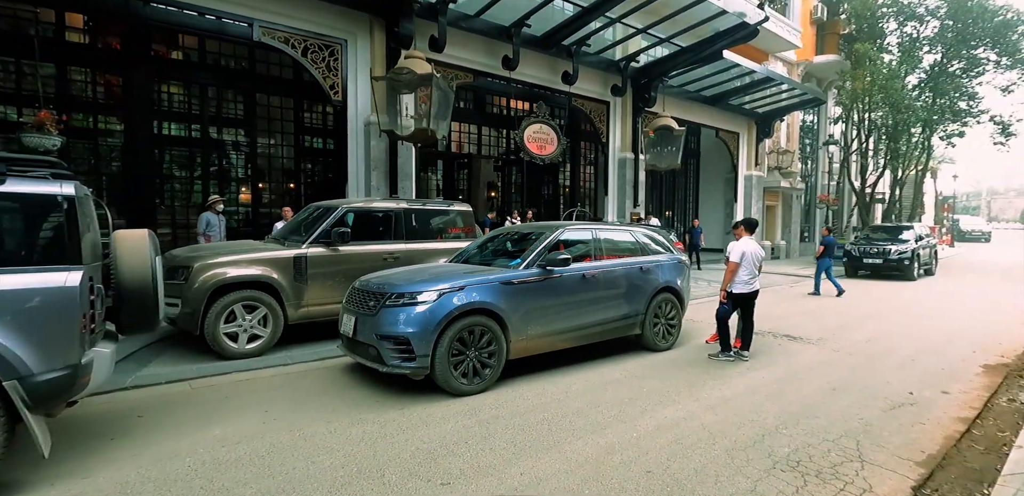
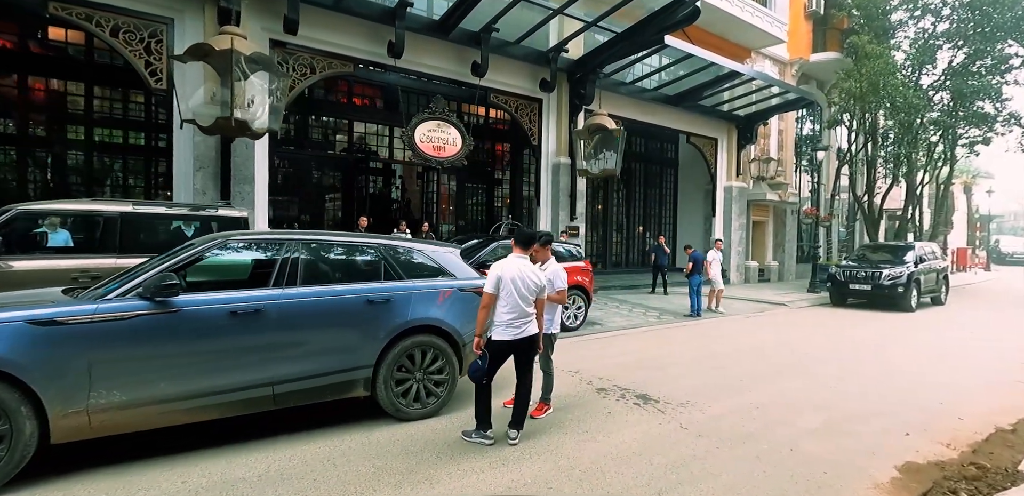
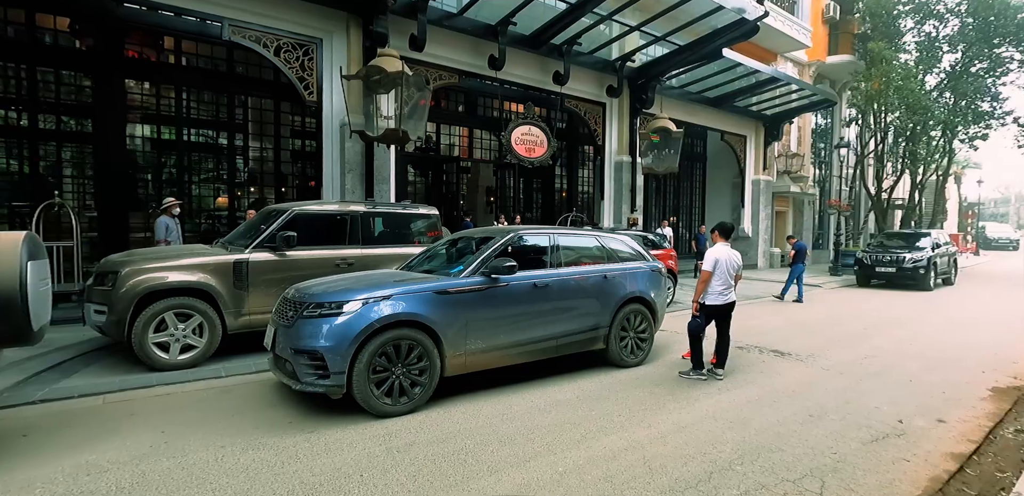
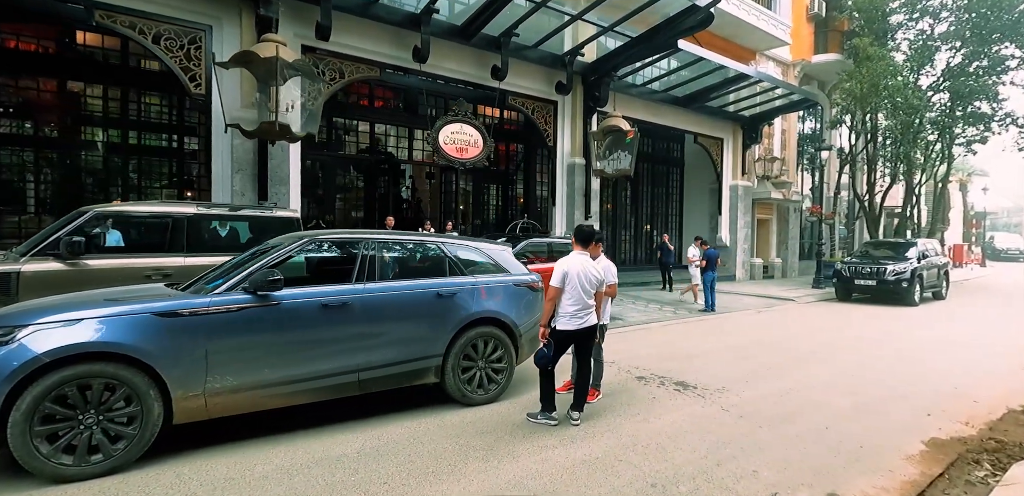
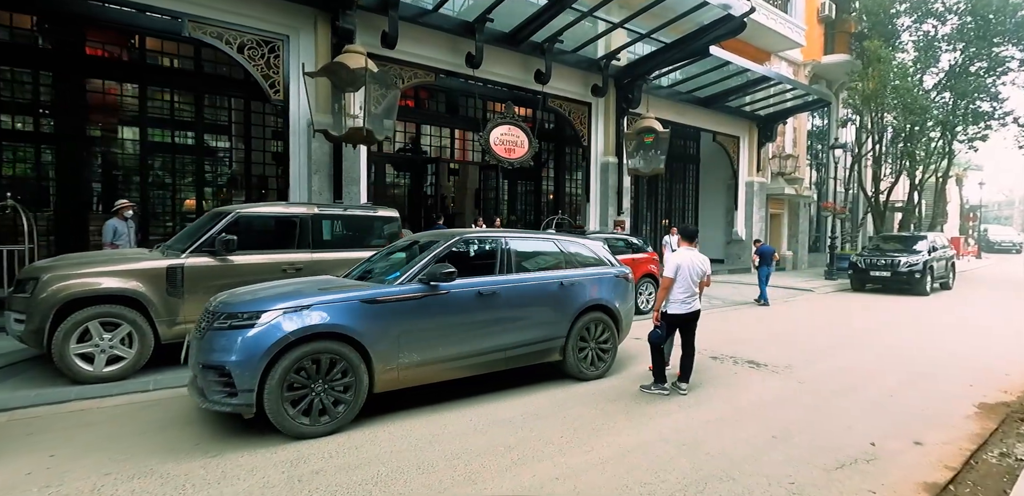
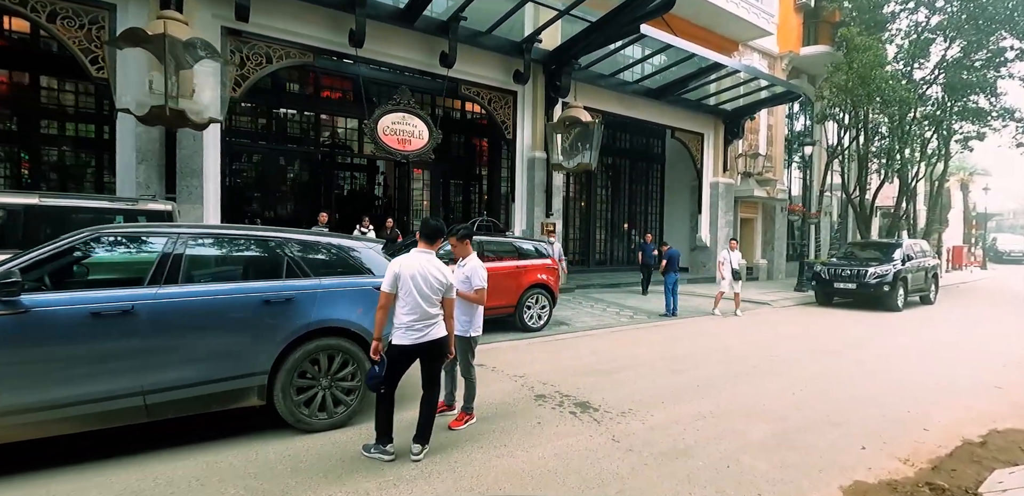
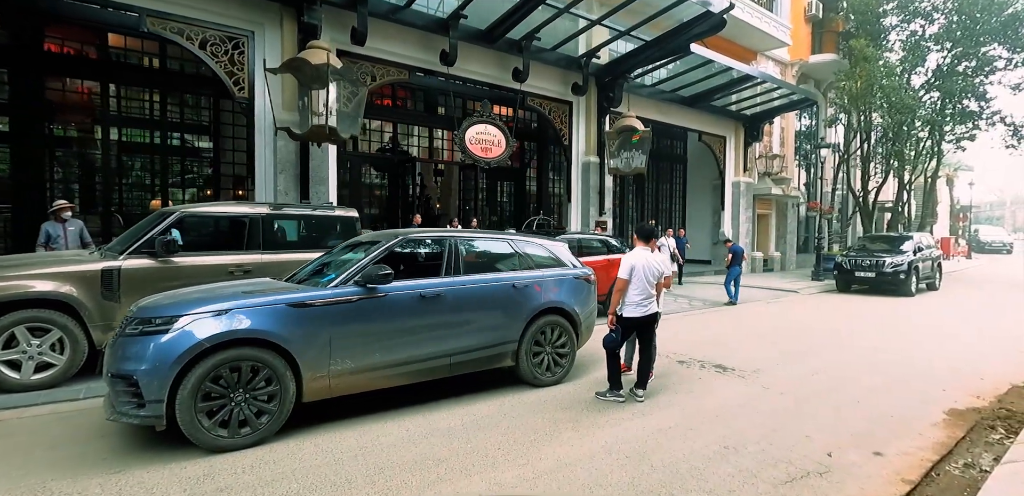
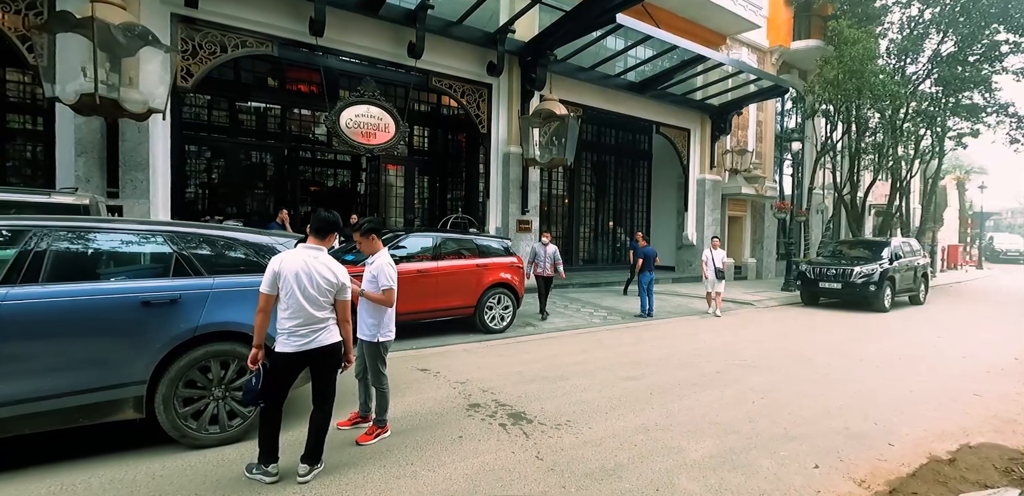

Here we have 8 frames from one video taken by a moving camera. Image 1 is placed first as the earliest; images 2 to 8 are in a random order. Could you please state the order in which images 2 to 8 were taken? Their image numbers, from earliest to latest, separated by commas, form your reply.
3, 5, 7, 4, 2, 6, 8
